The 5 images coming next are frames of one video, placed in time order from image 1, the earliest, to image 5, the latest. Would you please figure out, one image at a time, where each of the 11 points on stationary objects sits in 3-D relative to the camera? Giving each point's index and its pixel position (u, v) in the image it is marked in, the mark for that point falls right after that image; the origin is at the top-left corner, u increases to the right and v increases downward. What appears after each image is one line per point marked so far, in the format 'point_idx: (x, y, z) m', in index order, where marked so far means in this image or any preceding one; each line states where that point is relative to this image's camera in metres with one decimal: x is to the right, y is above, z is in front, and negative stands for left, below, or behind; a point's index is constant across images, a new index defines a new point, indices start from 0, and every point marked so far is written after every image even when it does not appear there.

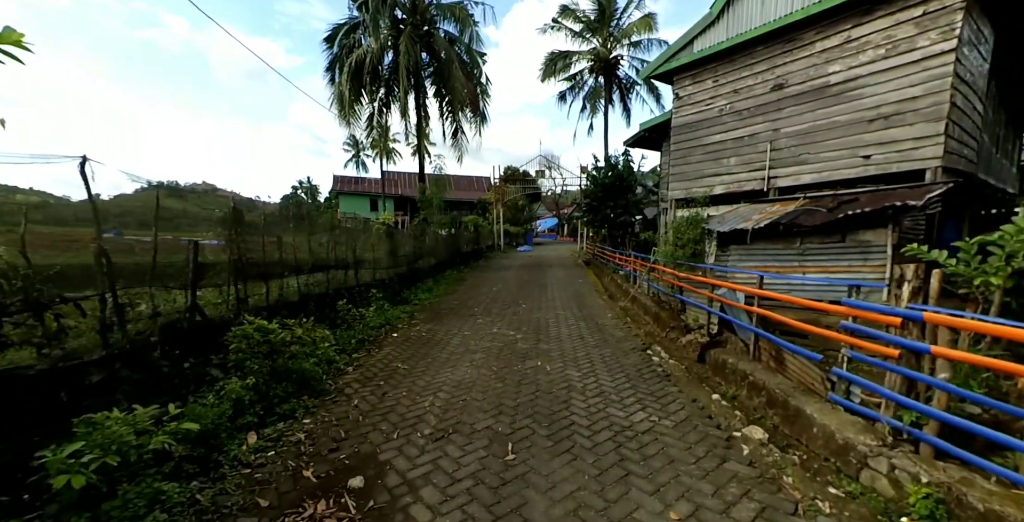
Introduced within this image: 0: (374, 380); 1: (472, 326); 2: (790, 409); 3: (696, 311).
0: (-1.4, -1.2, +4.2) m
1: (-0.6, -1.0, +6.4) m
2: (+2.2, -1.2, +3.2) m
3: (+2.8, -0.8, +6.3) m
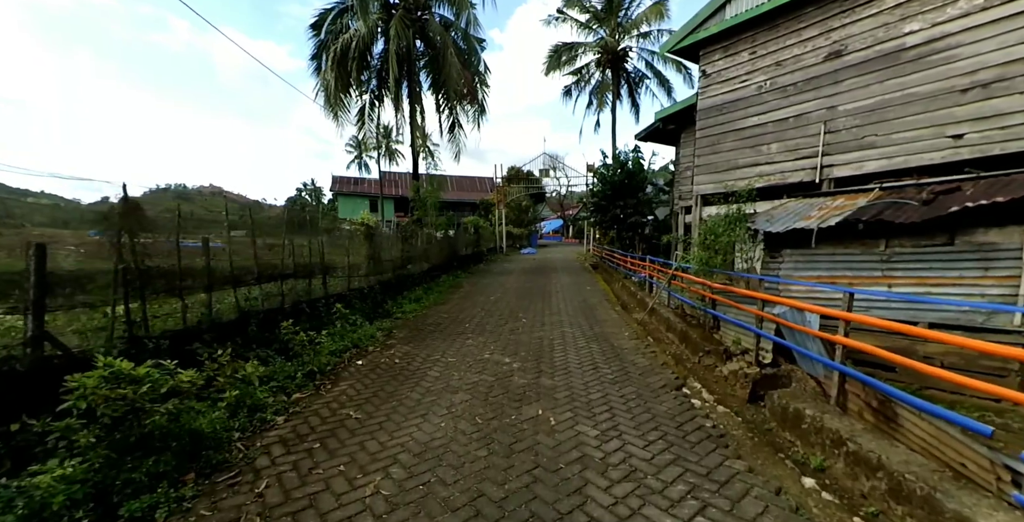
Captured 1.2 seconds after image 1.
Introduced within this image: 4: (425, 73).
0: (-1.5, -1.3, +3.0) m
1: (-0.7, -1.1, +5.2) m
2: (+2.1, -1.2, +2.0) m
3: (+2.8, -0.9, +5.1) m
4: (-3.0, +6.4, +14.0) m
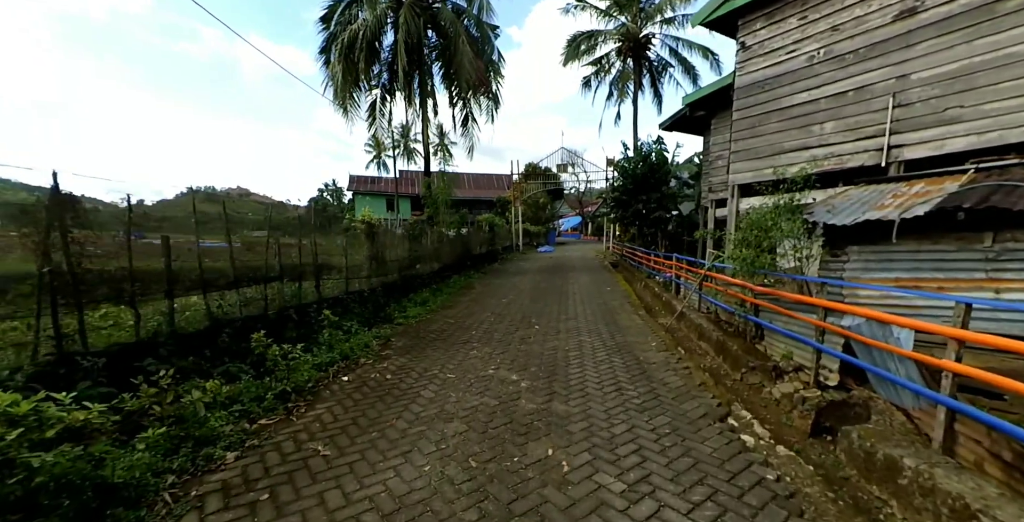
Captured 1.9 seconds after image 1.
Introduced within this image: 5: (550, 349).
0: (-1.5, -1.3, +2.4) m
1: (-0.6, -1.1, +4.6) m
2: (+2.1, -1.3, +1.2) m
3: (+2.9, -0.9, +4.3) m
4: (-2.5, +6.5, +13.4) m
5: (+0.5, -1.1, +5.2) m
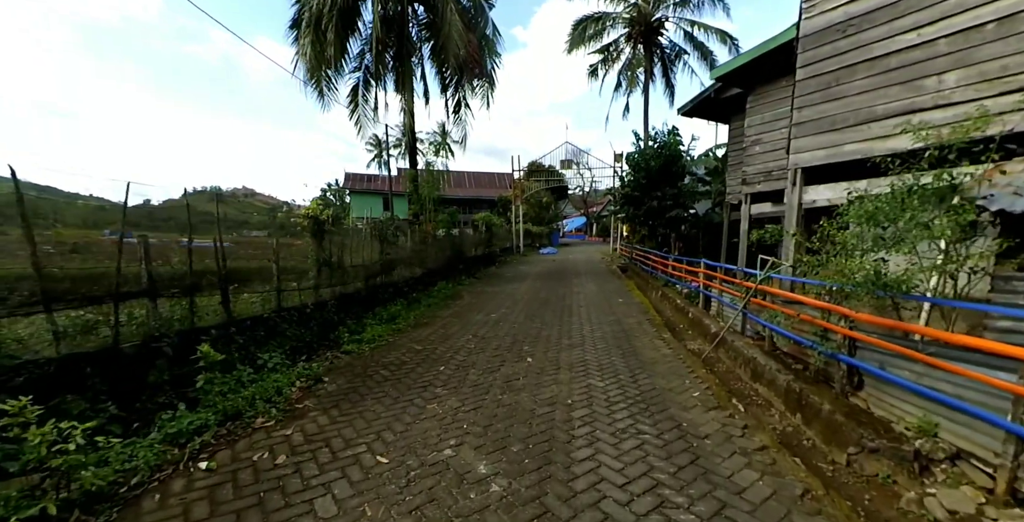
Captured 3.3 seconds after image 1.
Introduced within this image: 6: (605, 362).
0: (-1.7, -1.4, +0.8) m
1: (-0.8, -1.2, +3.0) m
2: (+1.8, -1.3, -0.4) m
3: (+2.7, -1.0, +2.6) m
4: (-2.5, +6.4, +11.9) m
5: (+0.3, -1.2, +3.6) m
6: (+1.1, -1.1, +4.8) m
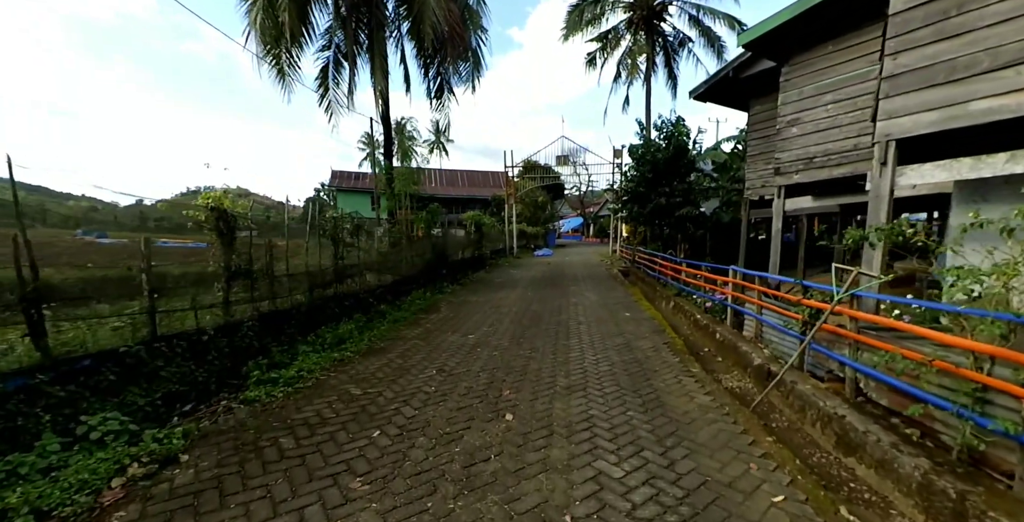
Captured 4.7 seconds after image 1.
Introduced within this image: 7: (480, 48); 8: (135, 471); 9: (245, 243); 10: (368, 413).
0: (-1.9, -1.4, -0.6) m
1: (-1.0, -1.3, +1.6) m
2: (+1.7, -1.4, -1.8) m
3: (+2.5, -1.0, +1.2) m
4: (-2.8, +6.3, +10.5) m
5: (+0.1, -1.3, +2.2) m
6: (+0.9, -1.2, +3.4) m
7: (-0.8, +5.4, +10.6) m
8: (-2.2, -1.2, +2.4) m
9: (-2.9, +0.2, +4.4) m
10: (-1.1, -1.2, +3.2) m
